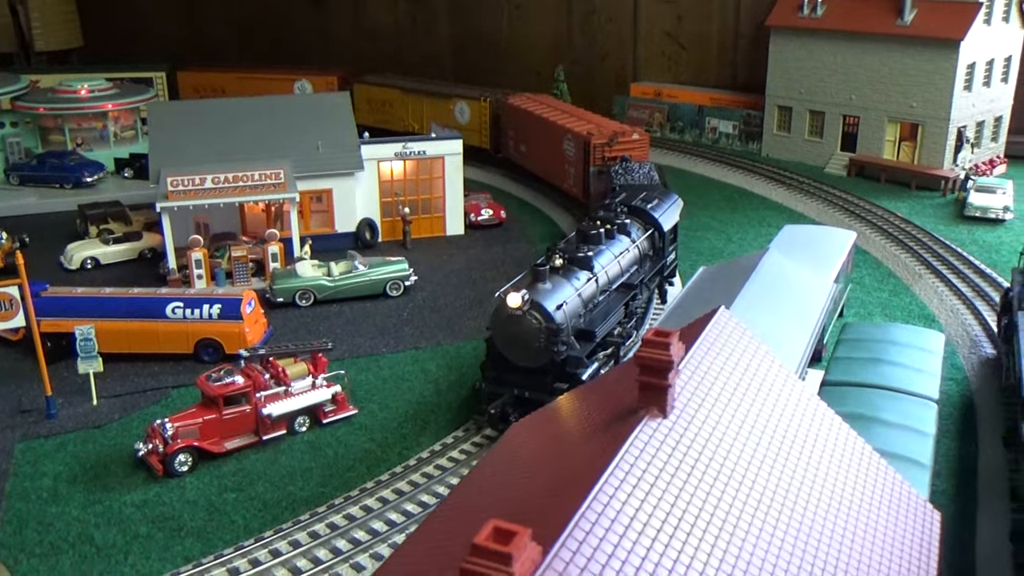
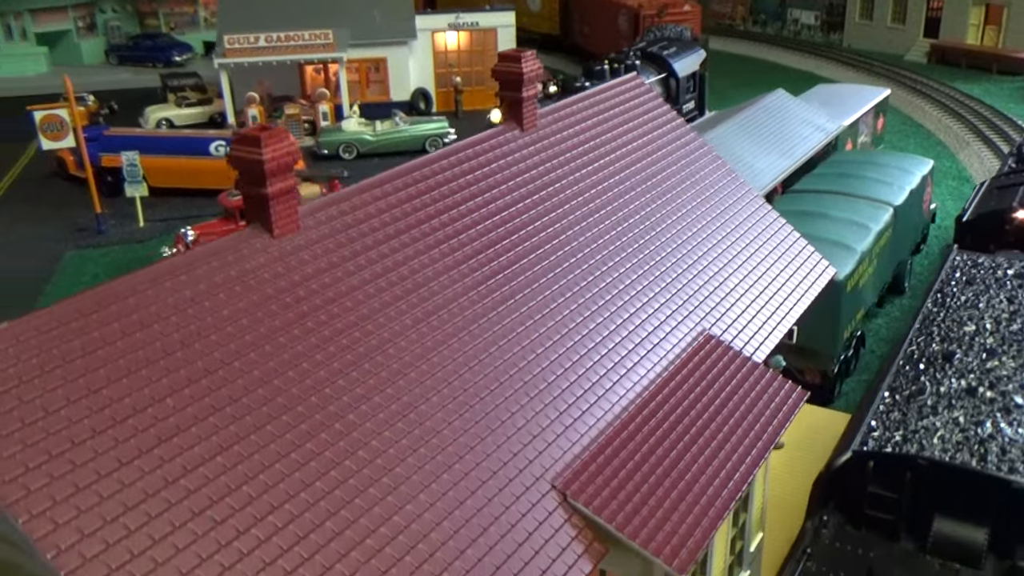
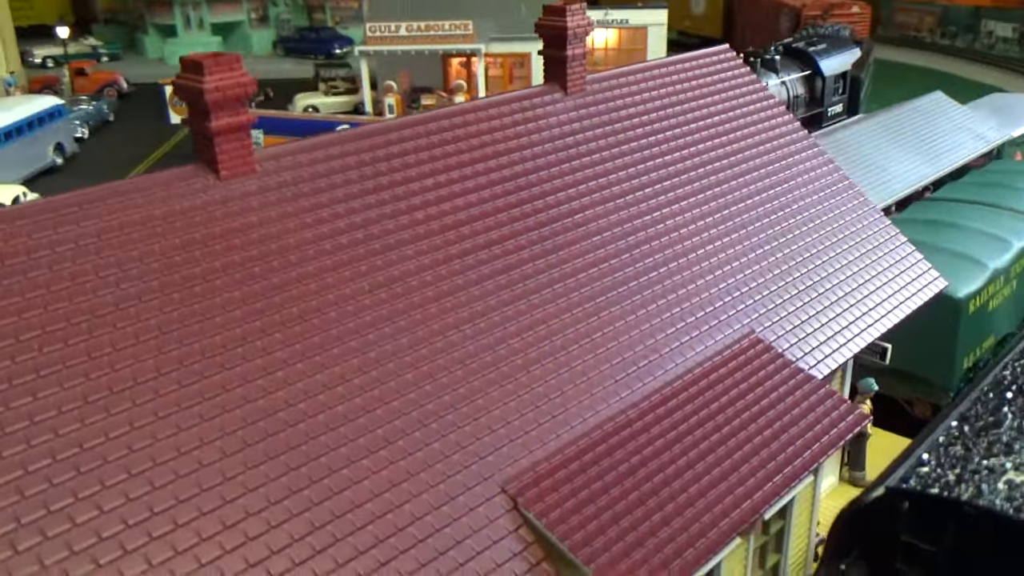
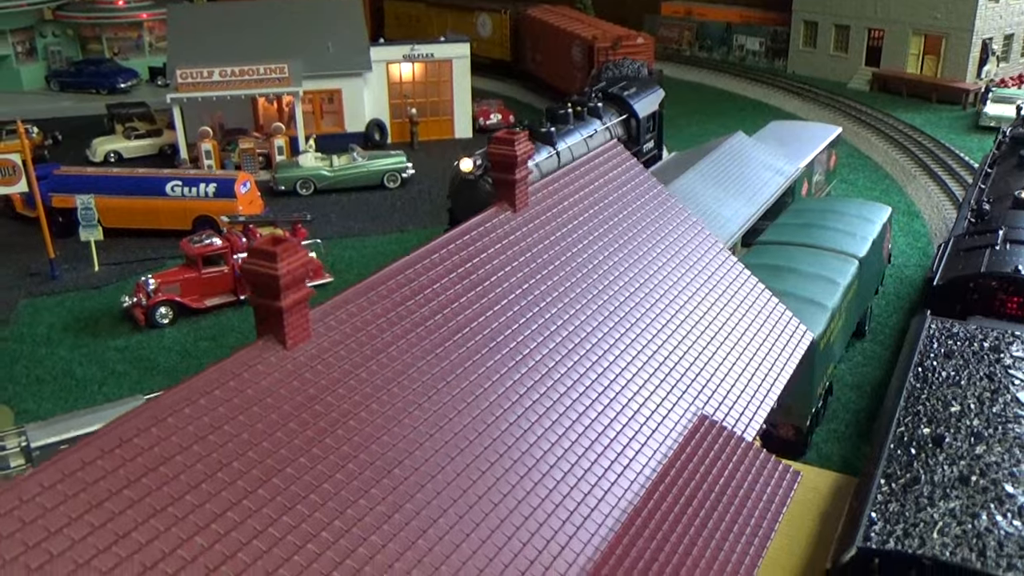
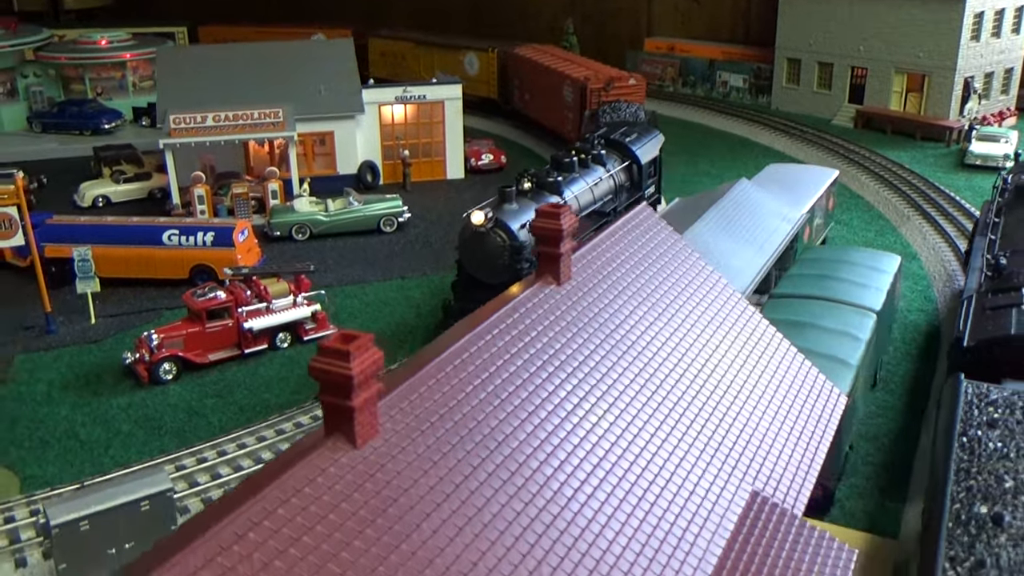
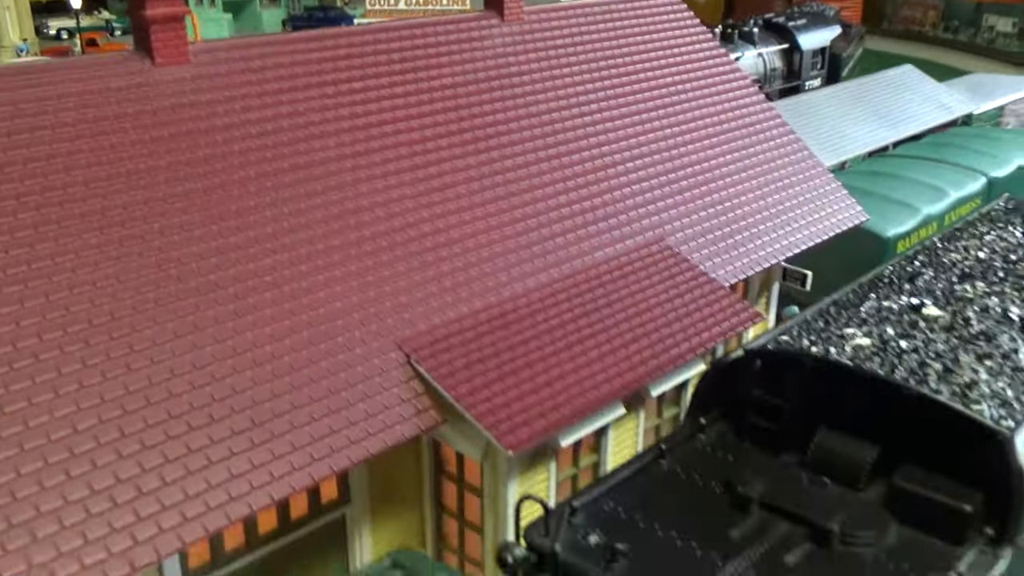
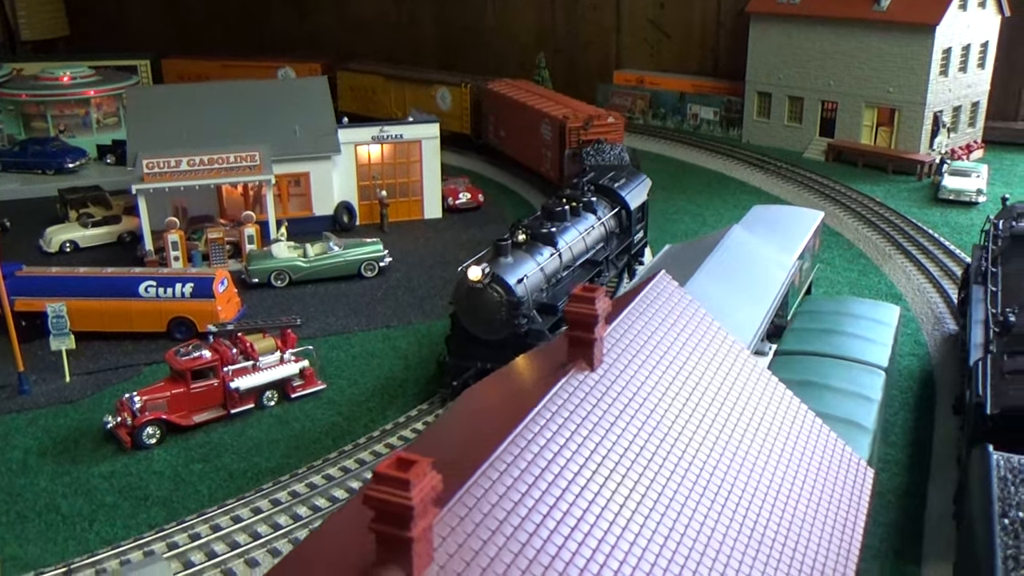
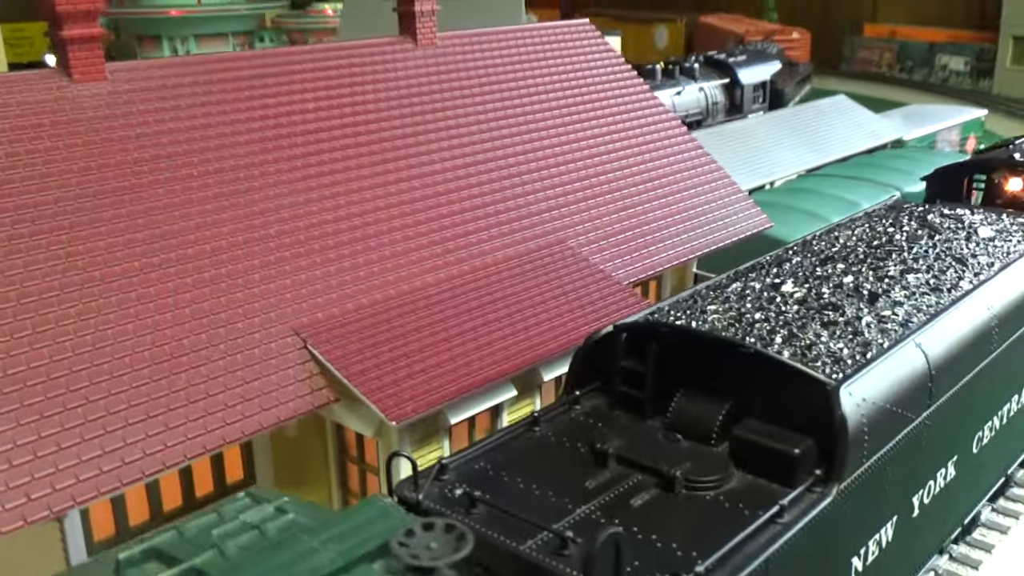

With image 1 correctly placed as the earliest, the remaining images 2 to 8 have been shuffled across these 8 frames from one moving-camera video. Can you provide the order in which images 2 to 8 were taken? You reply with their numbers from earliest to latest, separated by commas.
7, 5, 4, 2, 3, 6, 8
